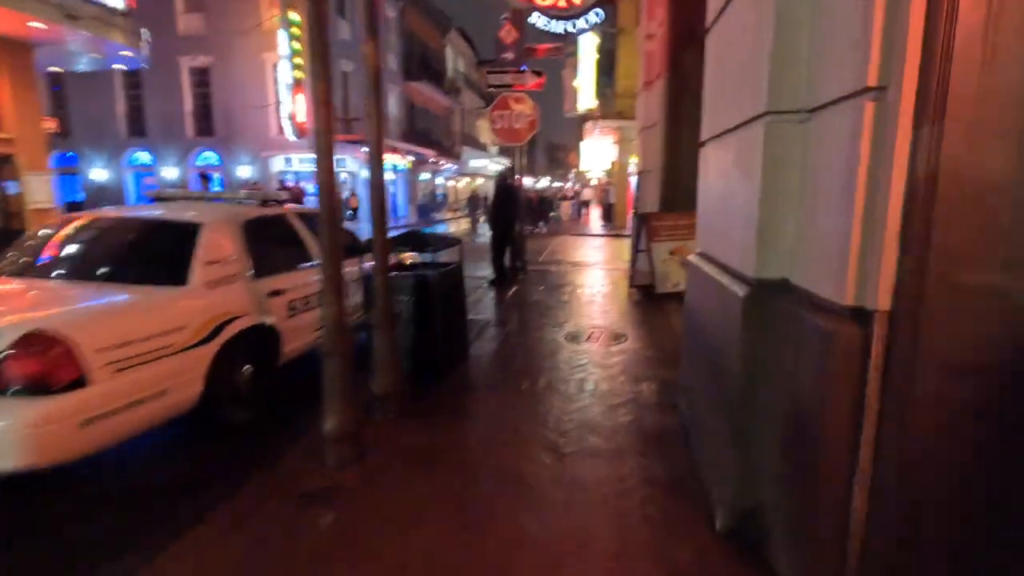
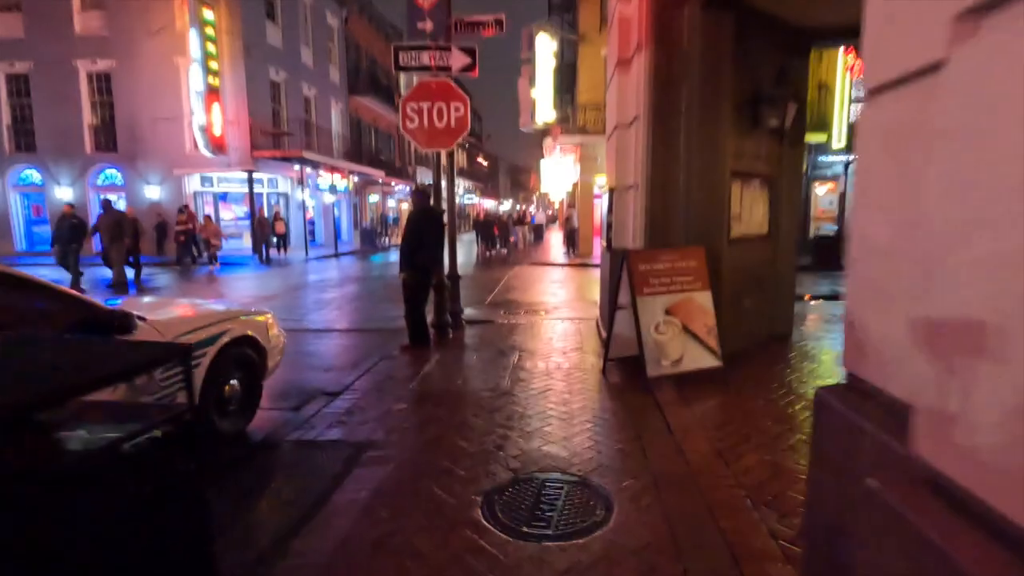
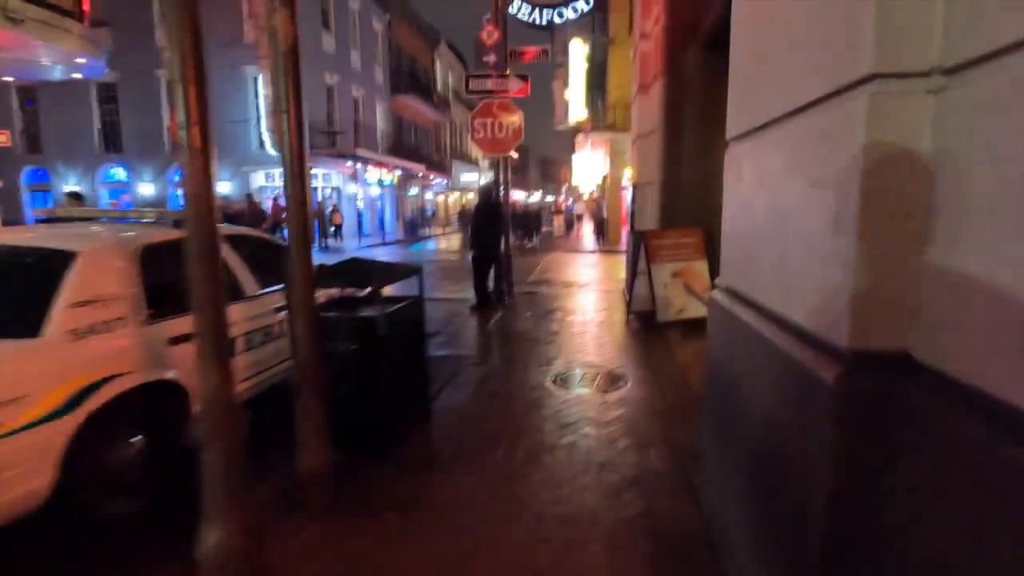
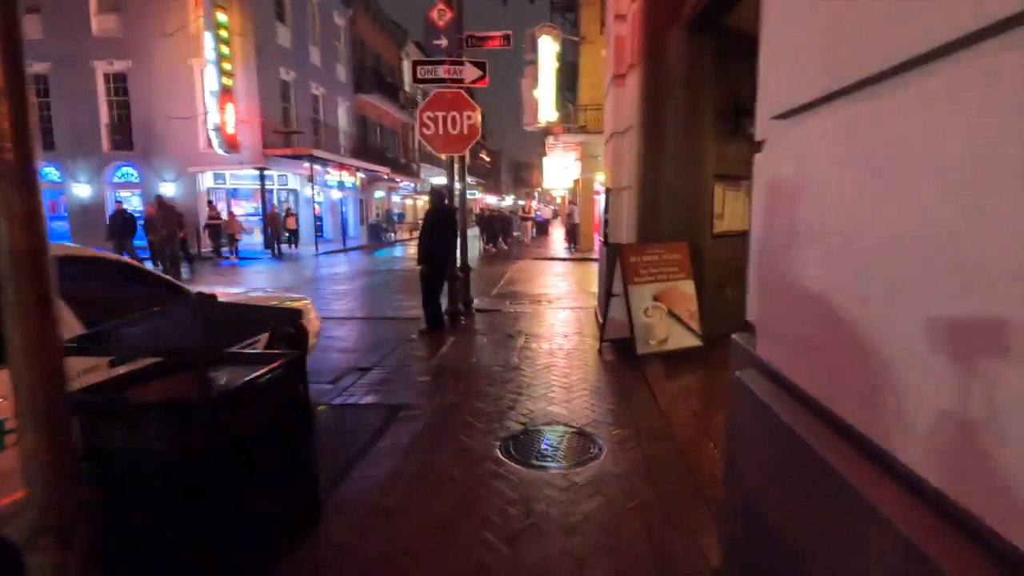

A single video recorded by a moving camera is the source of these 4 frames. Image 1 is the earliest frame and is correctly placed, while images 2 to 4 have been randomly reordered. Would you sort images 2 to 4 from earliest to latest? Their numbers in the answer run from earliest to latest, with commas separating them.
3, 4, 2
